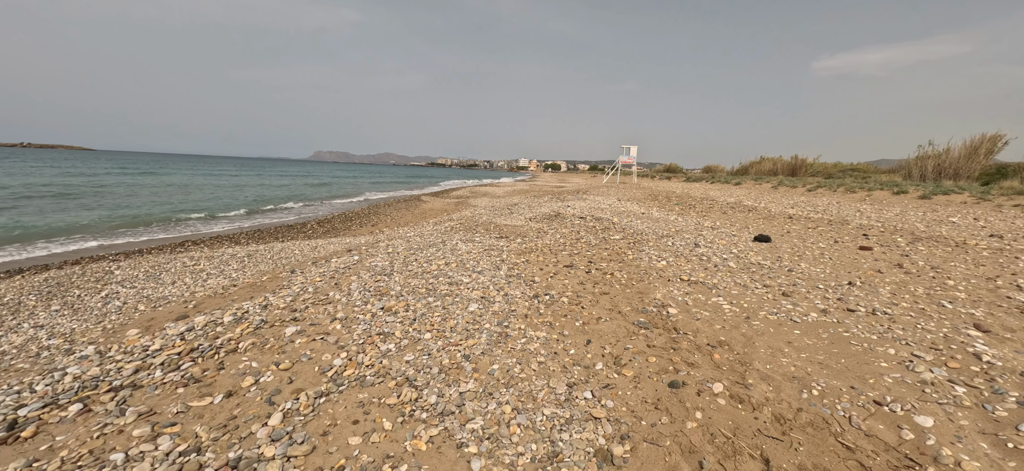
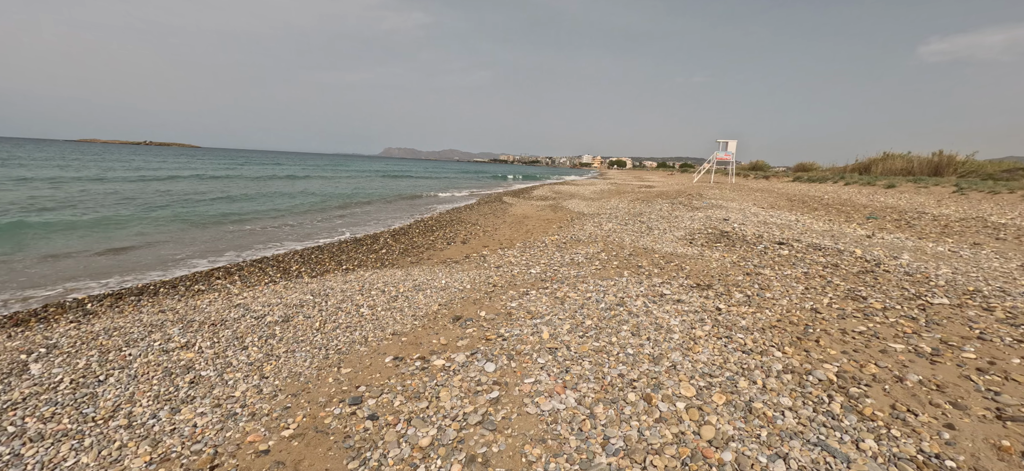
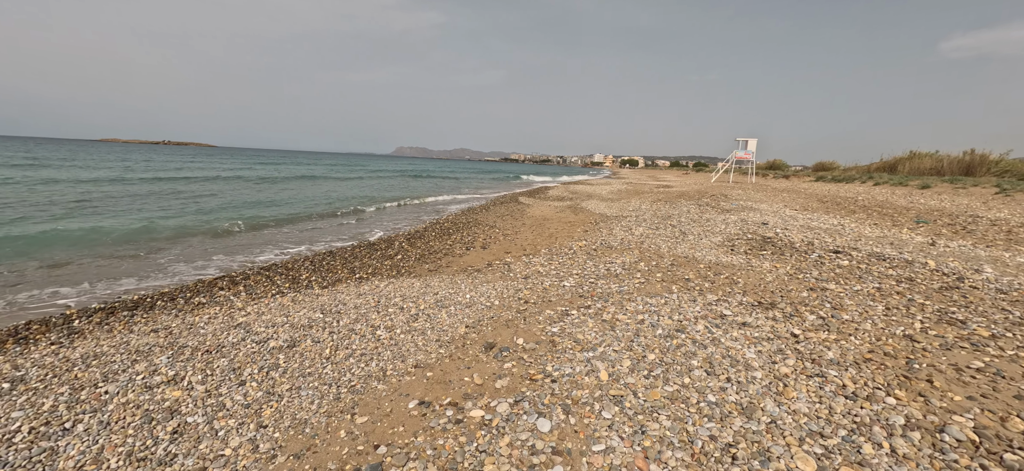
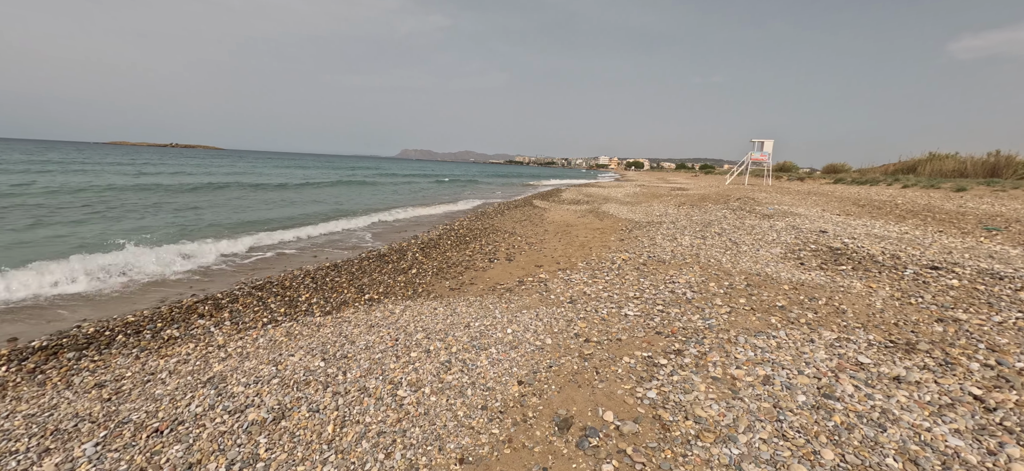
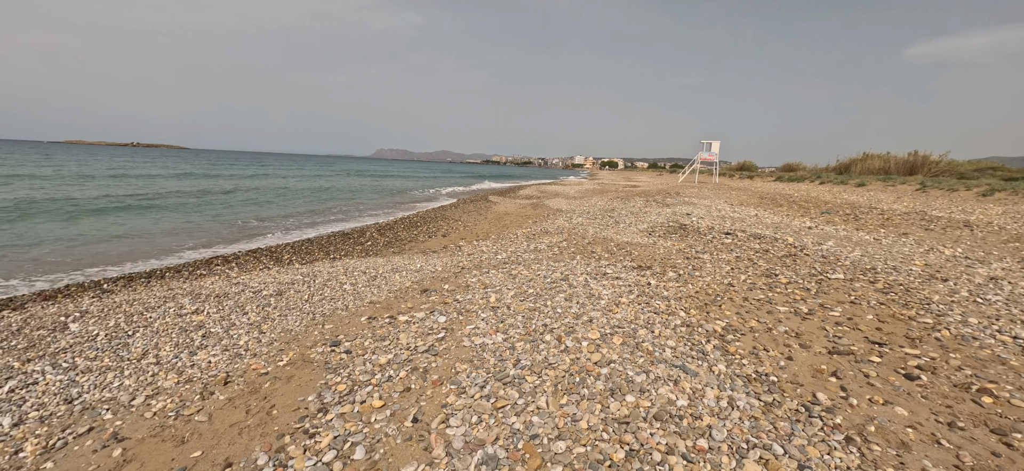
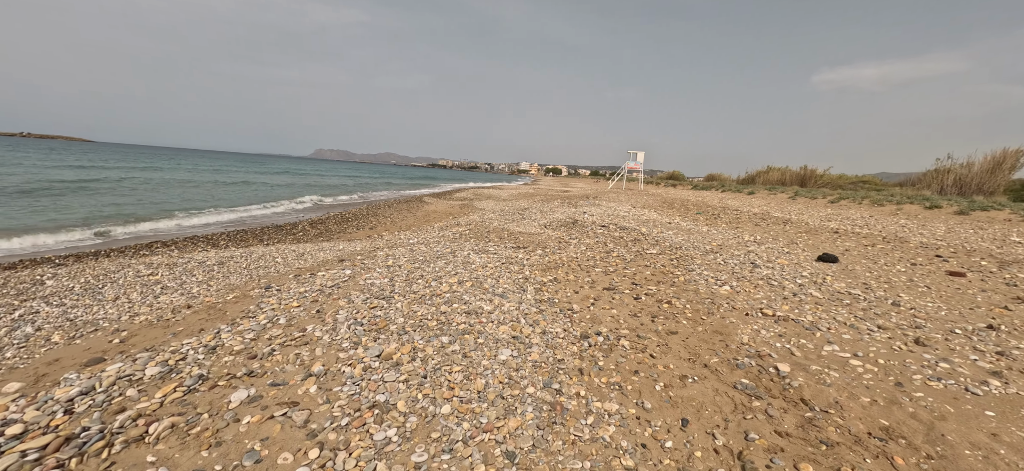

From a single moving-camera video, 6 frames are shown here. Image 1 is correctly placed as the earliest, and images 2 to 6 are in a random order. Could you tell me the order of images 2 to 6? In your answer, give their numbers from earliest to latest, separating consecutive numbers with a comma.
6, 5, 2, 3, 4
